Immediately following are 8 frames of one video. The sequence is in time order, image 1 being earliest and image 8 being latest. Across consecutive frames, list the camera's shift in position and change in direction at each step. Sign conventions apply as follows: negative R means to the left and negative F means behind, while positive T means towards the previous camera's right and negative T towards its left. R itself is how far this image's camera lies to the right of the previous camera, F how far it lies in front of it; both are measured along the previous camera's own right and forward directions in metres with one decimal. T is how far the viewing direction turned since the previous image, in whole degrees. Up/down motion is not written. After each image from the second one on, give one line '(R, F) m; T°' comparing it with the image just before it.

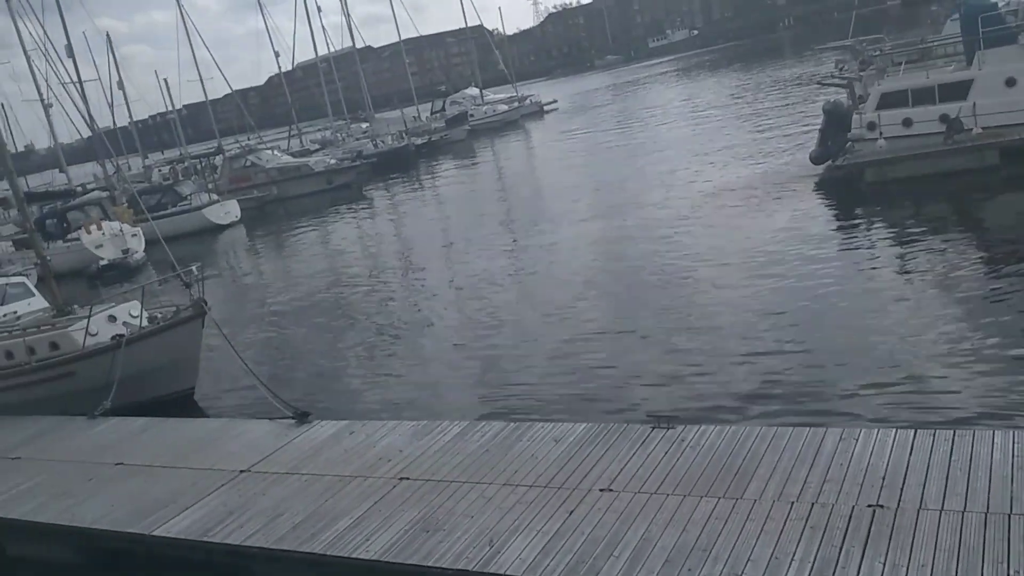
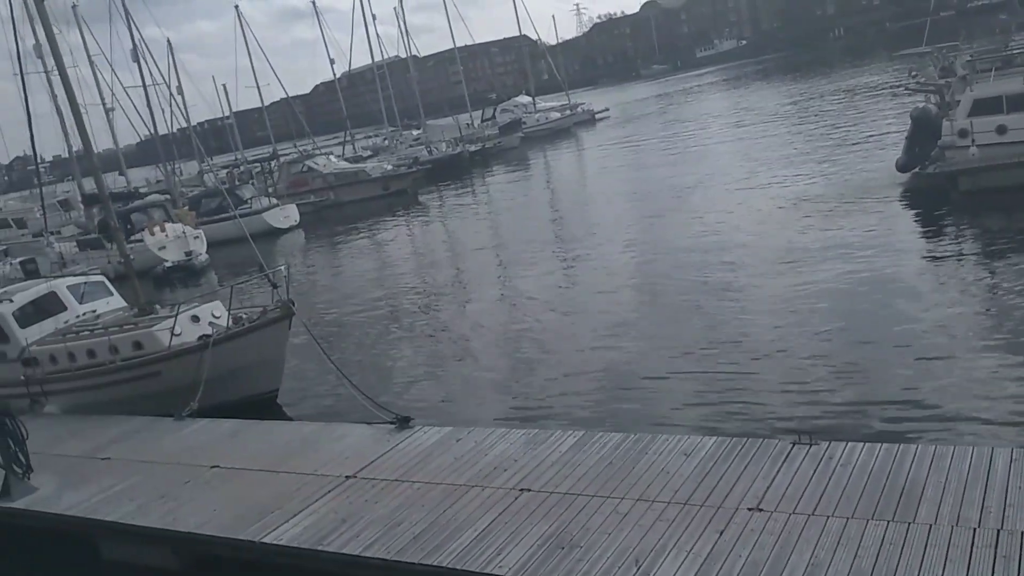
(-0.6, +0.3) m; -2°
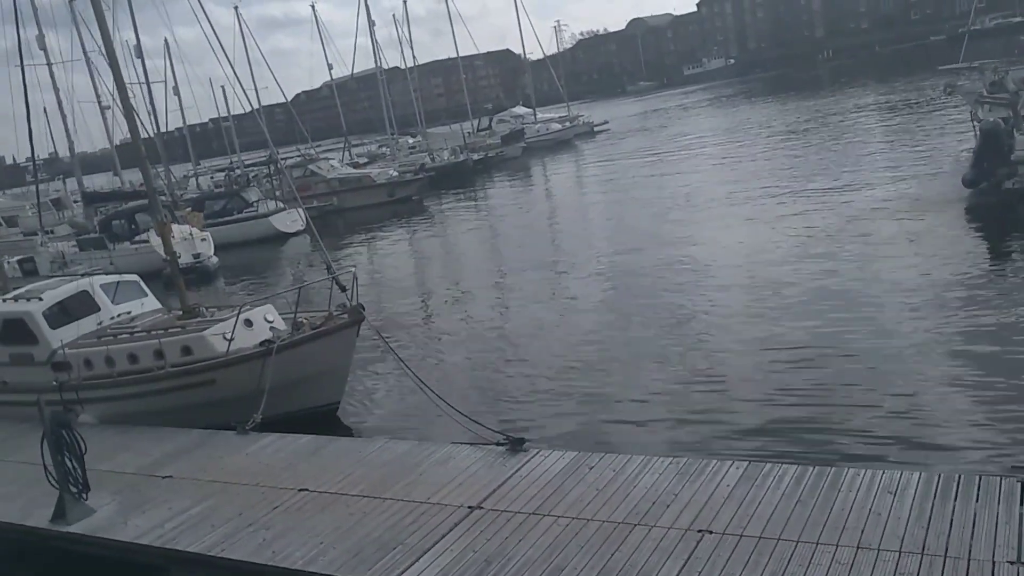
(-1.2, +0.9) m; +2°
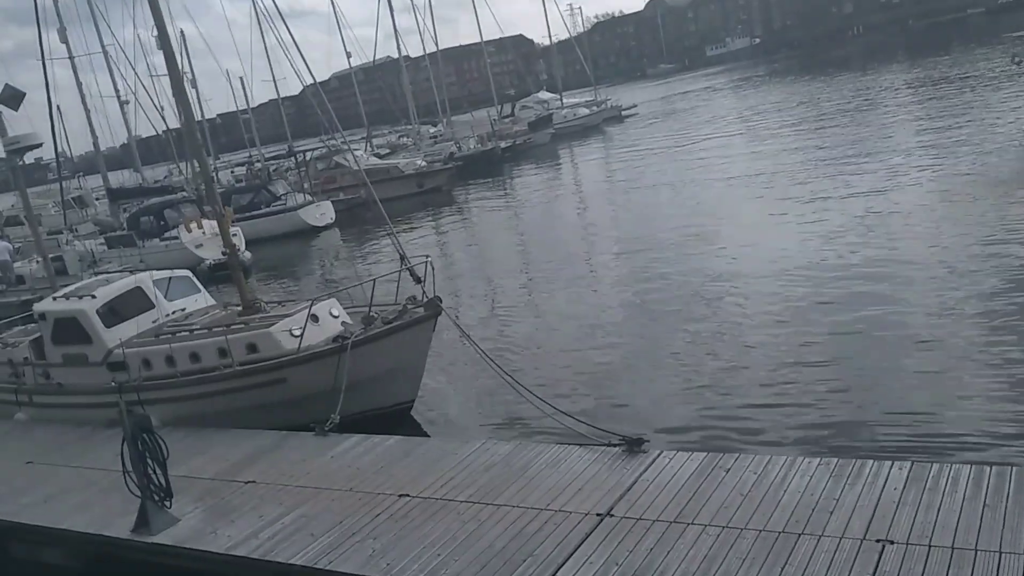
(-0.7, +0.5) m; -1°
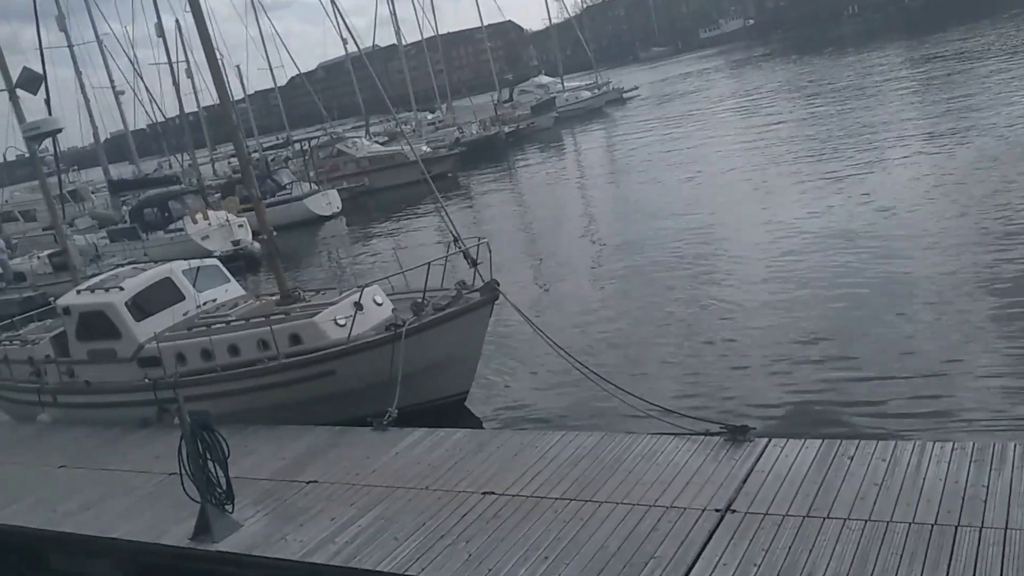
(-0.6, +0.5) m; +1°
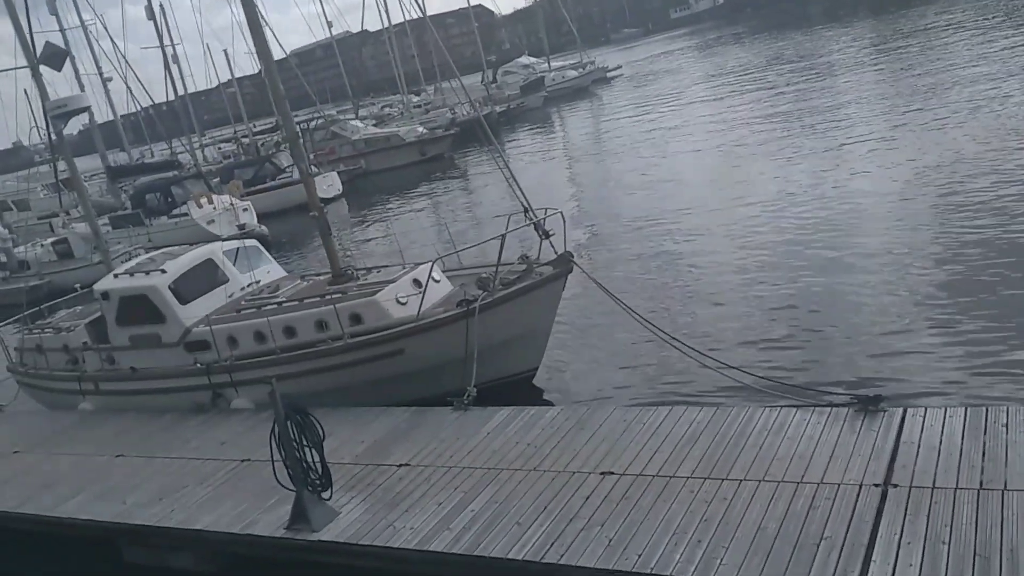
(-0.8, +0.3) m; +1°
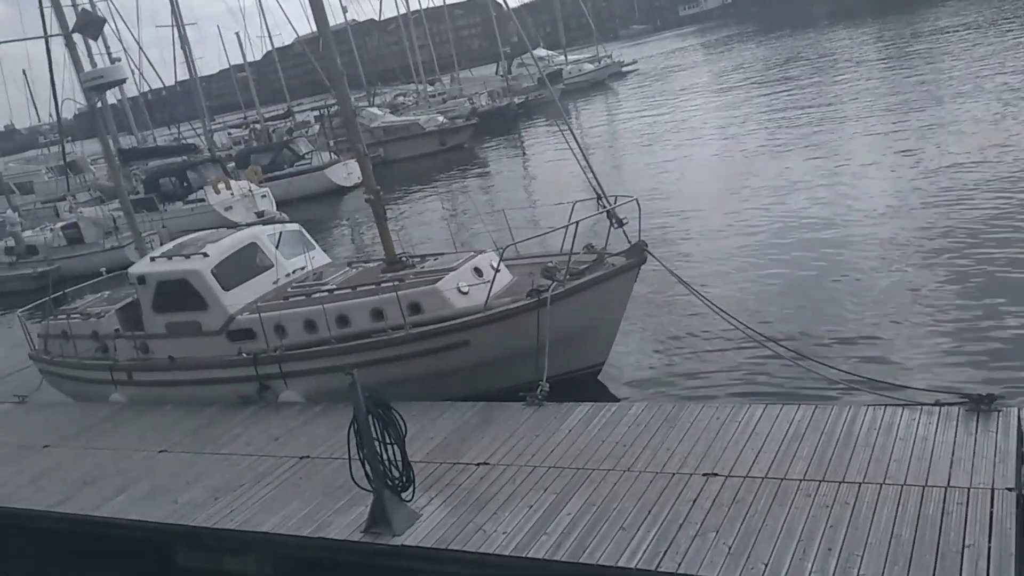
(-0.6, +0.4) m; 0°
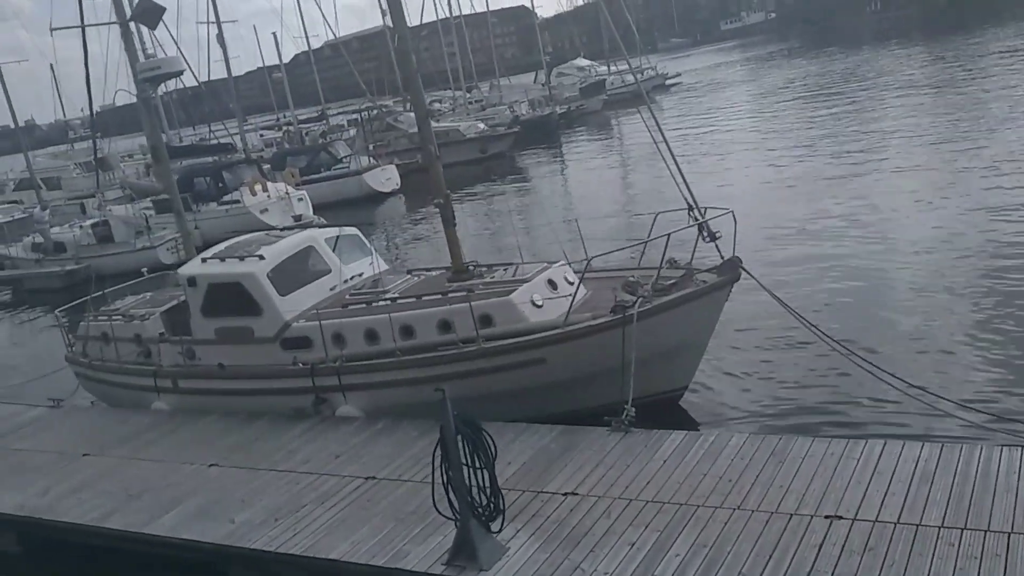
(-0.5, +0.5) m; -1°
